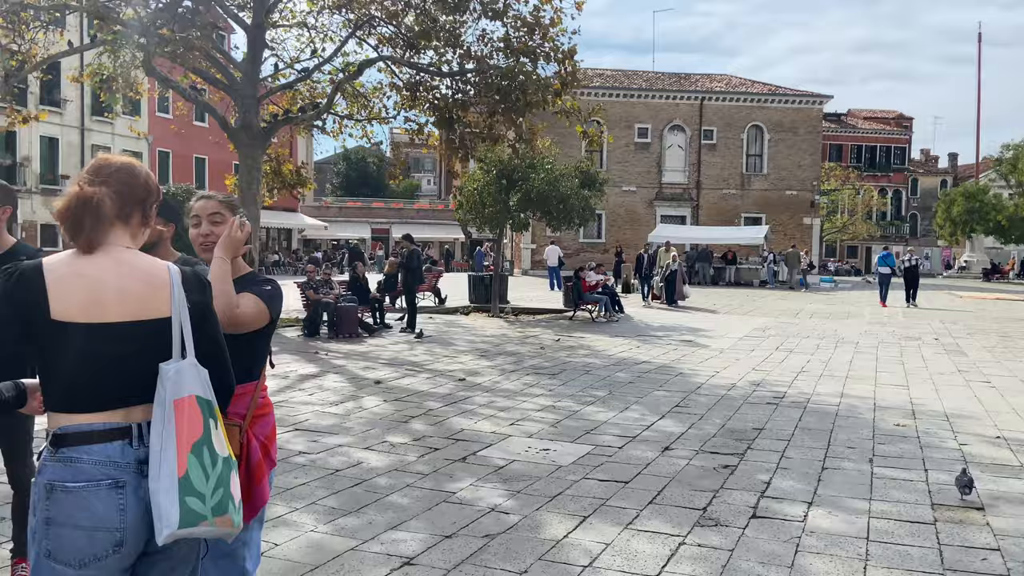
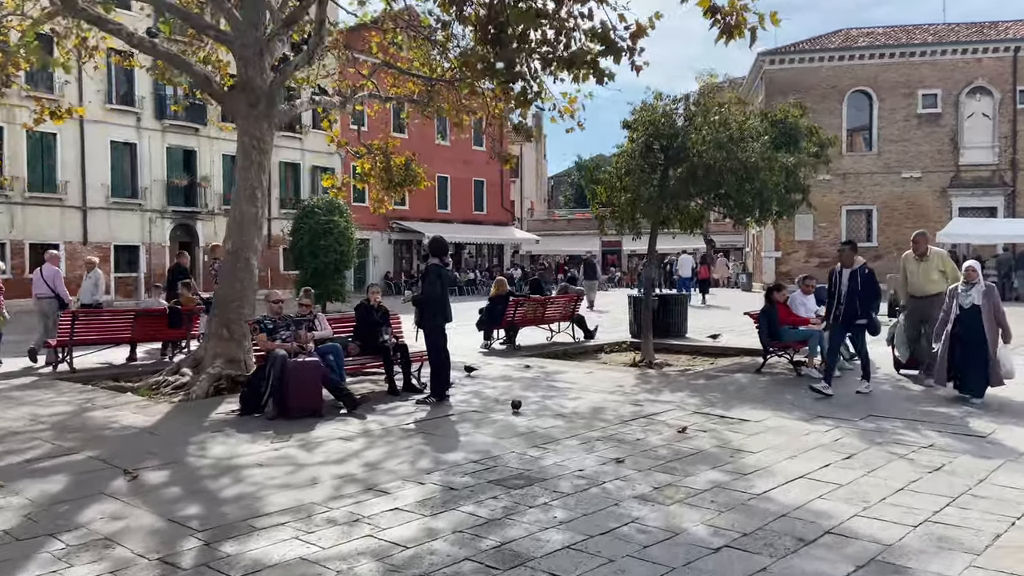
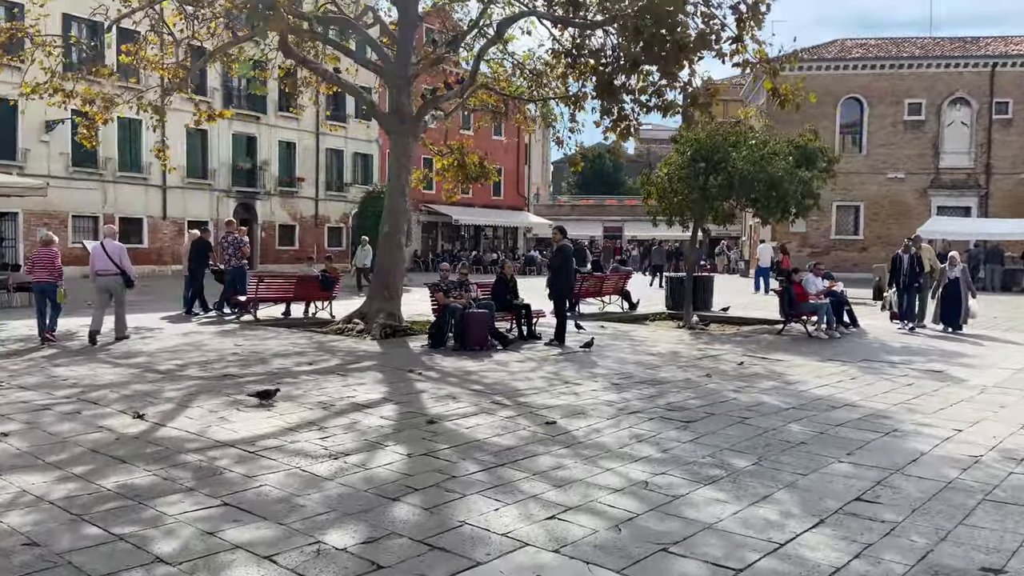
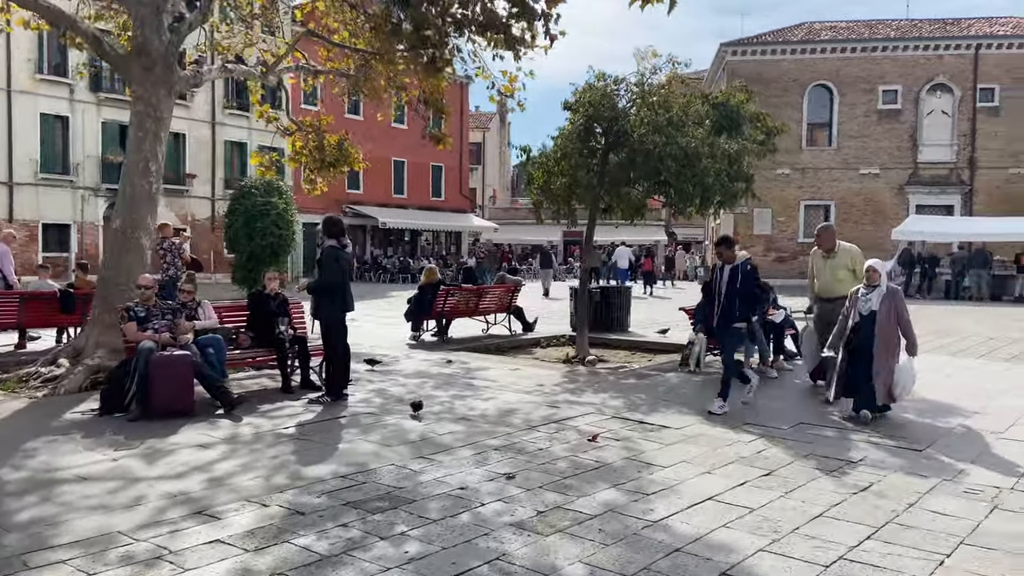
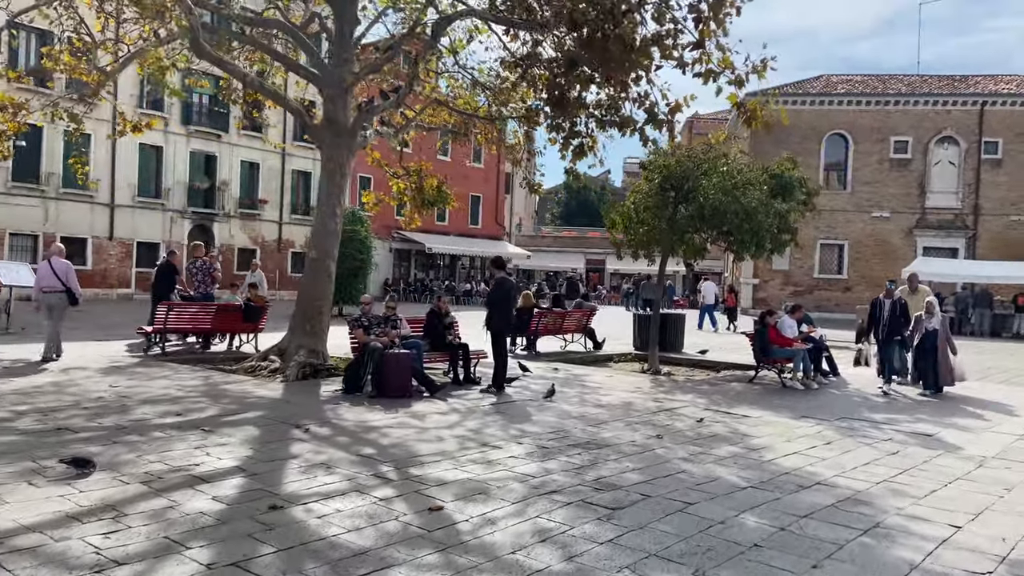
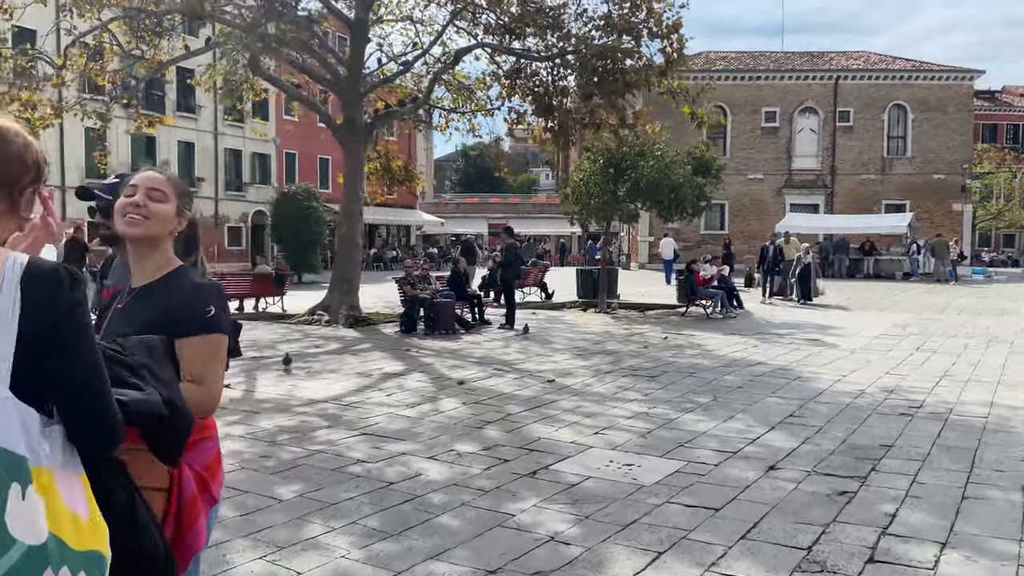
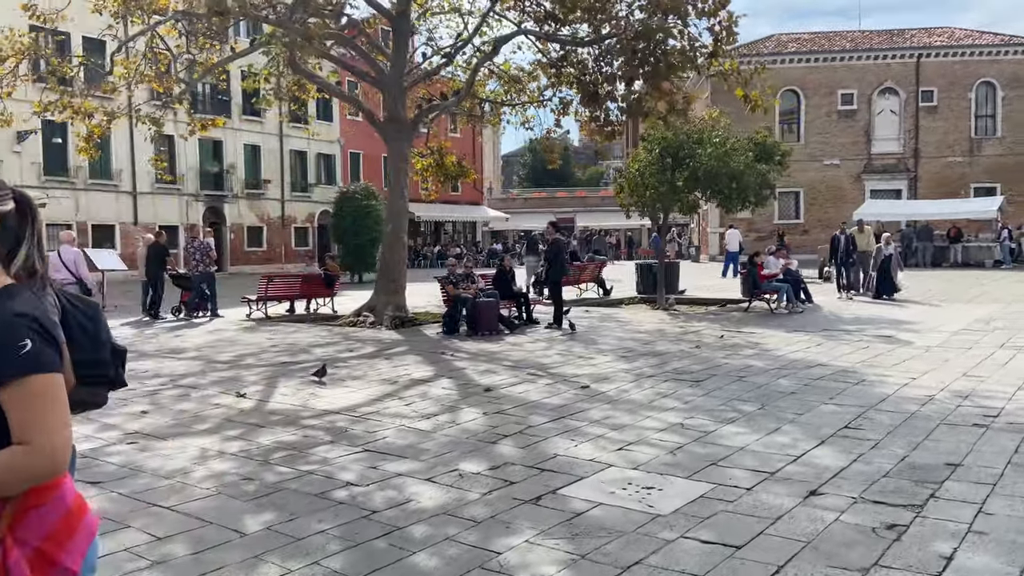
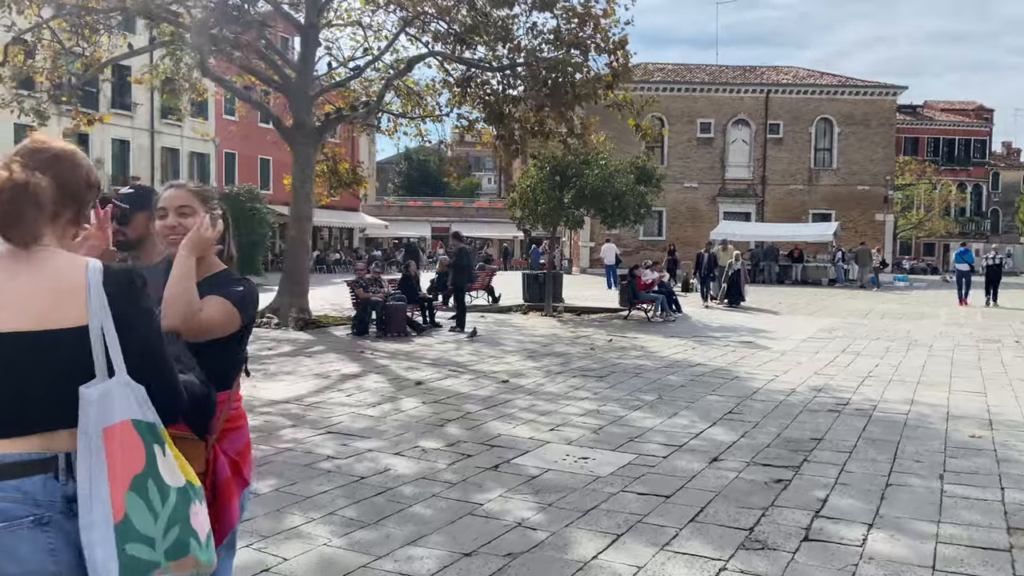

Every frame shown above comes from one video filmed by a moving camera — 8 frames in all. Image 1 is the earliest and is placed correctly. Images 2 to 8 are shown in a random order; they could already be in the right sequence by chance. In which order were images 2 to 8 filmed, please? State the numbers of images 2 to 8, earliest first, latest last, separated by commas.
8, 6, 7, 3, 5, 2, 4
